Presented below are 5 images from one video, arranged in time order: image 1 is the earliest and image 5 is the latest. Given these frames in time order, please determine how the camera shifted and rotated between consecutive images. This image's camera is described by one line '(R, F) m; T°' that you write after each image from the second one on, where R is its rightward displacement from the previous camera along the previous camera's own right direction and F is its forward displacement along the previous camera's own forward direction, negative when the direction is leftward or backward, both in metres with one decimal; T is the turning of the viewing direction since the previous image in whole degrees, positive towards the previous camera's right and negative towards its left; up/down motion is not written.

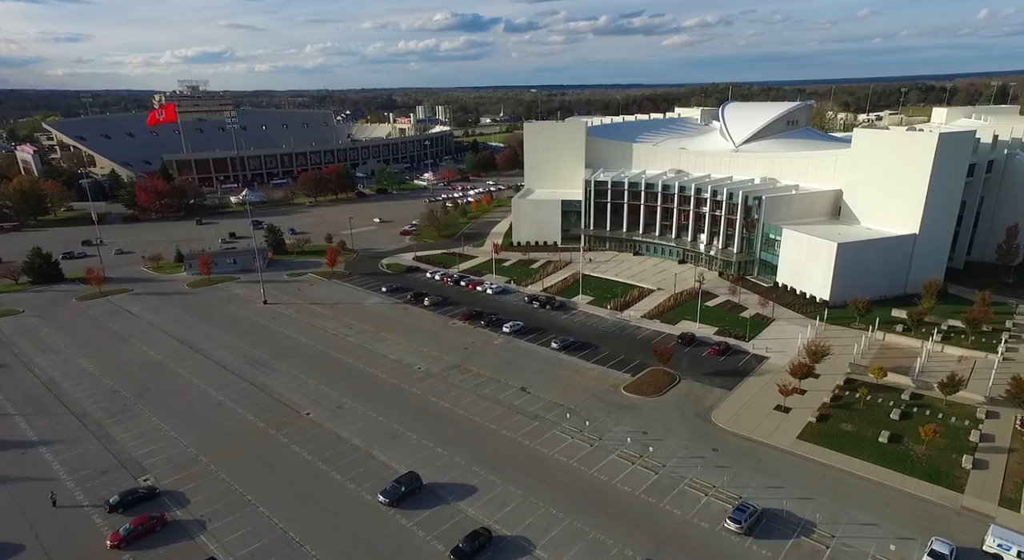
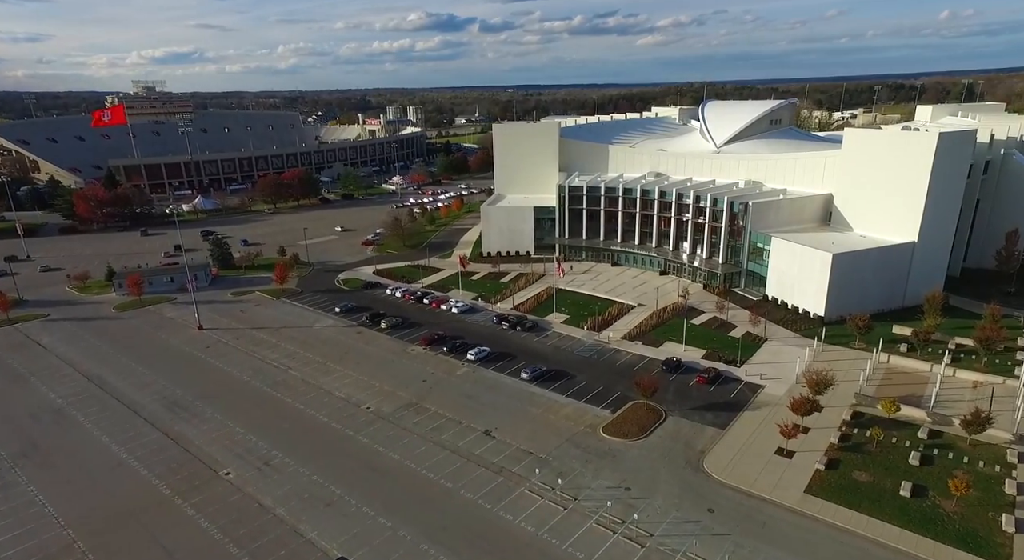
(+1.3, +6.9) m; +2°
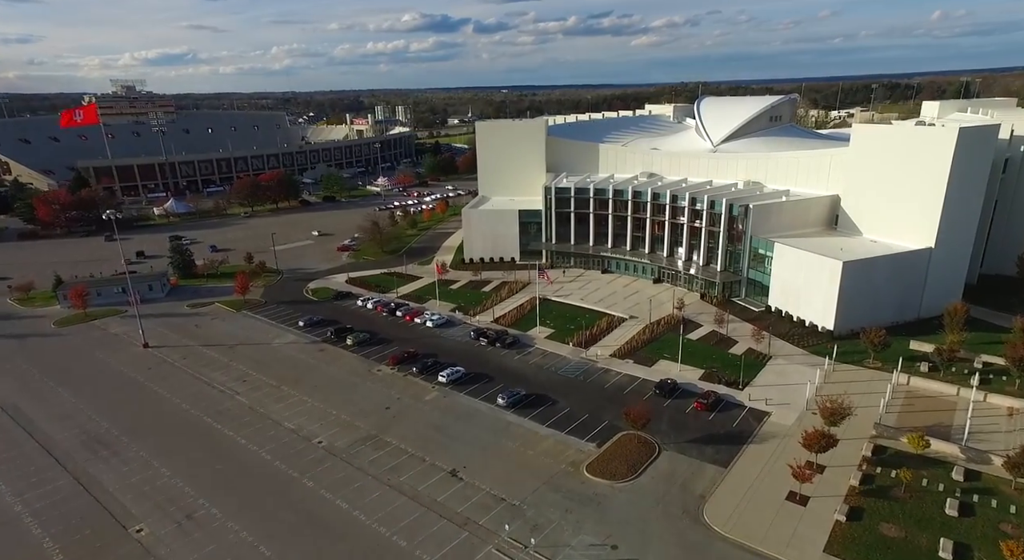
(+1.6, +5.9) m; 0°
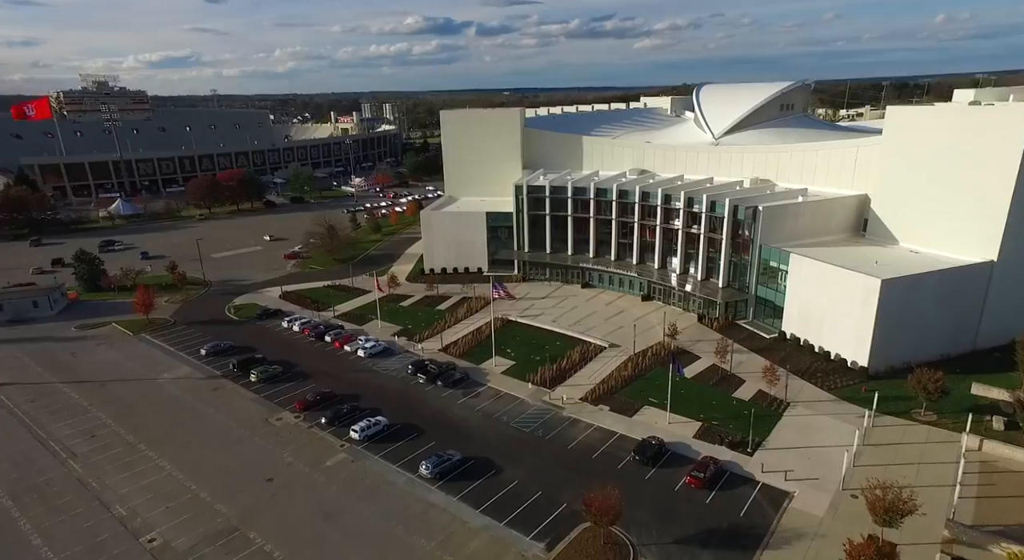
(+4.1, +12.3) m; 0°
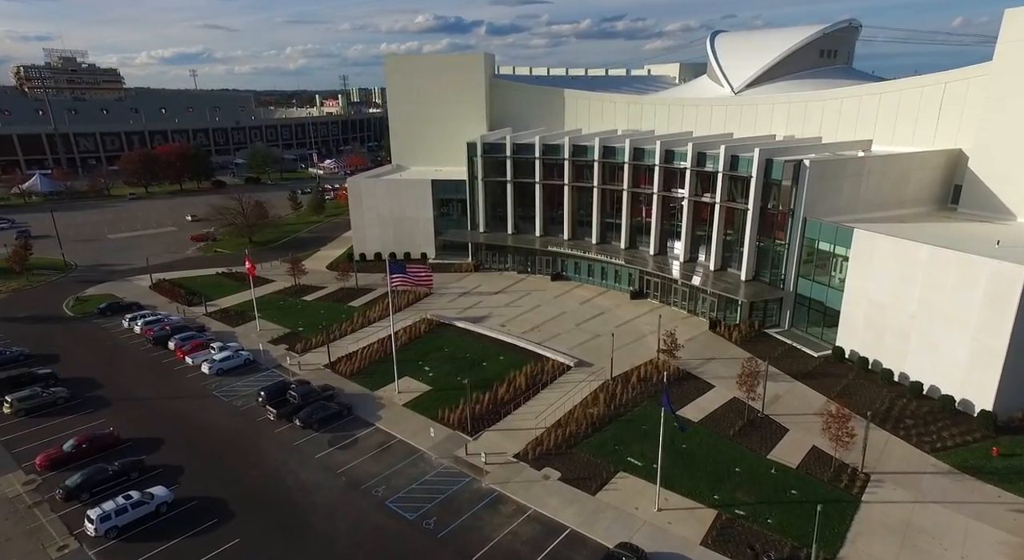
(+4.7, +17.1) m; -1°
